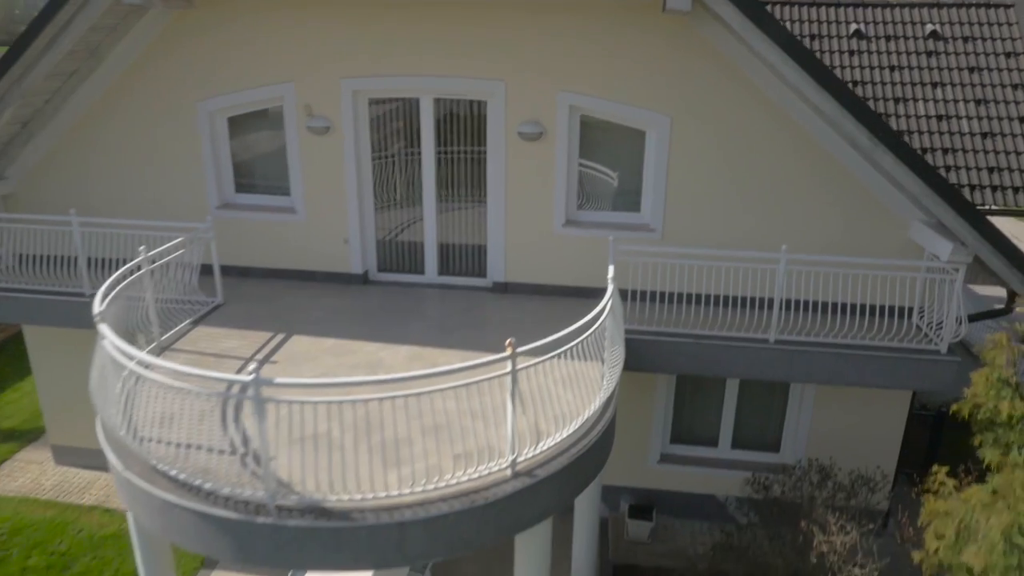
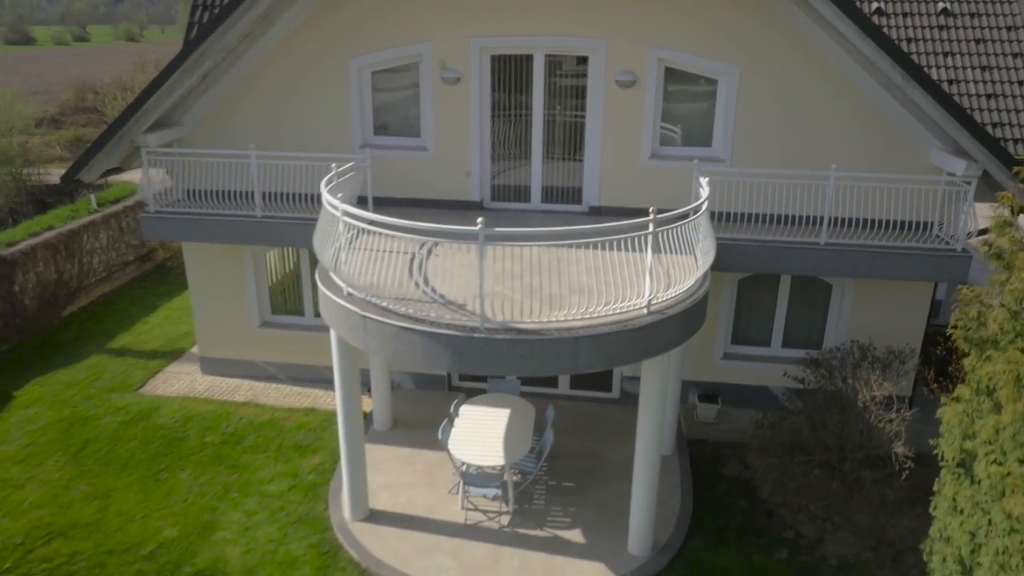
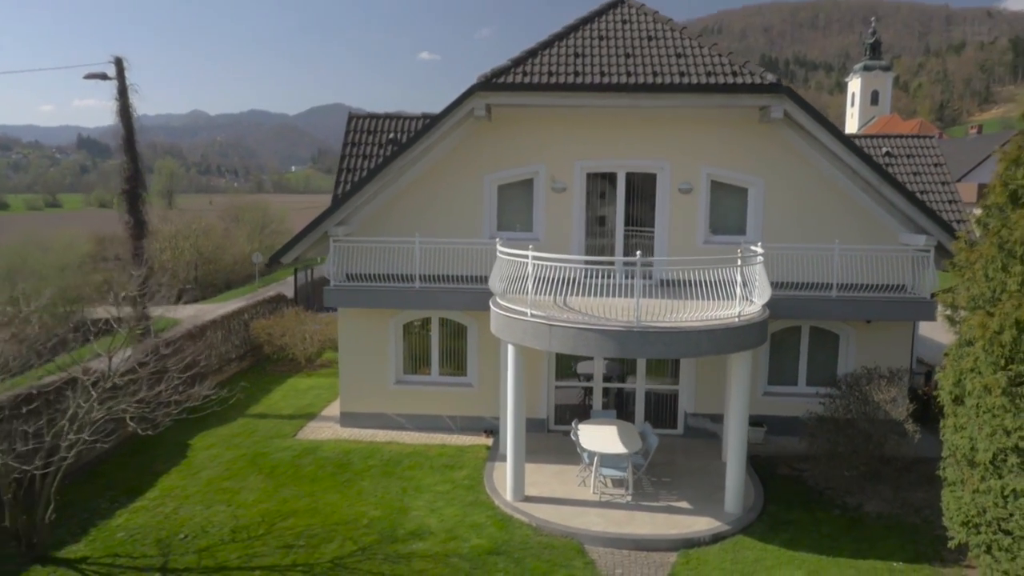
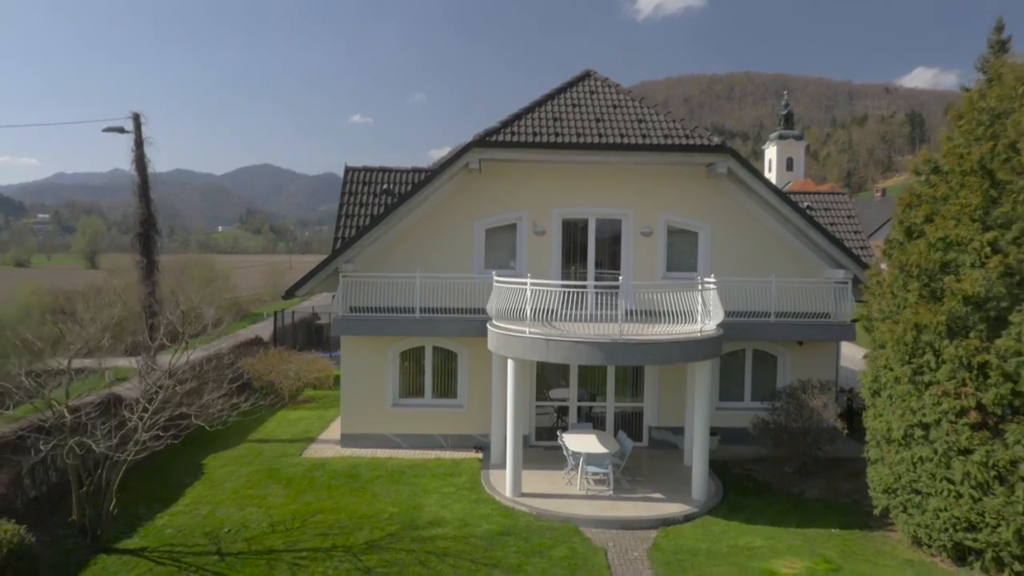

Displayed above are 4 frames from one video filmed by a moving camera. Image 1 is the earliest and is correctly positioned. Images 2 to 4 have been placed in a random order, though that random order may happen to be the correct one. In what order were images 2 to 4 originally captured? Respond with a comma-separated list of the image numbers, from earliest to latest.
2, 3, 4
